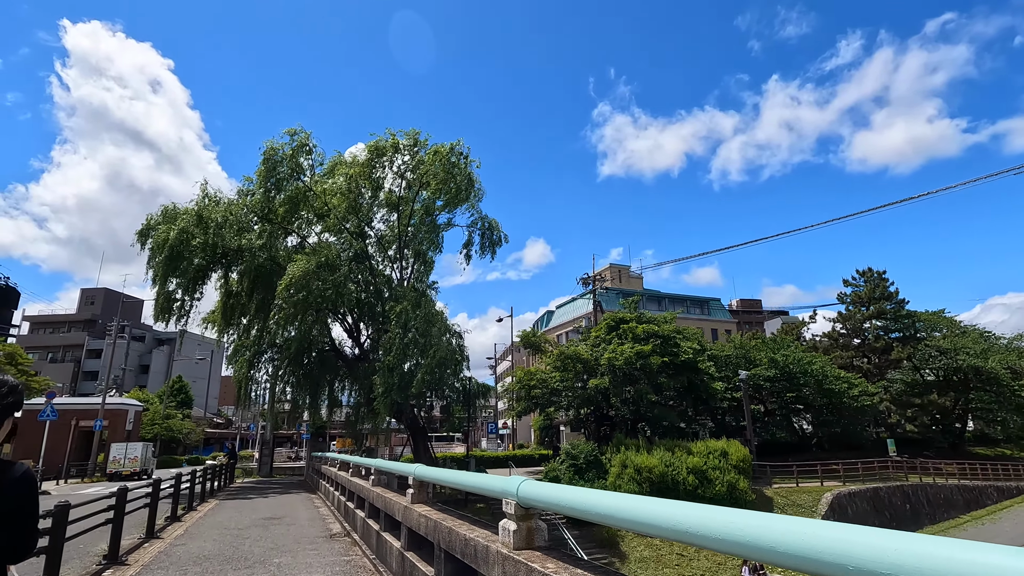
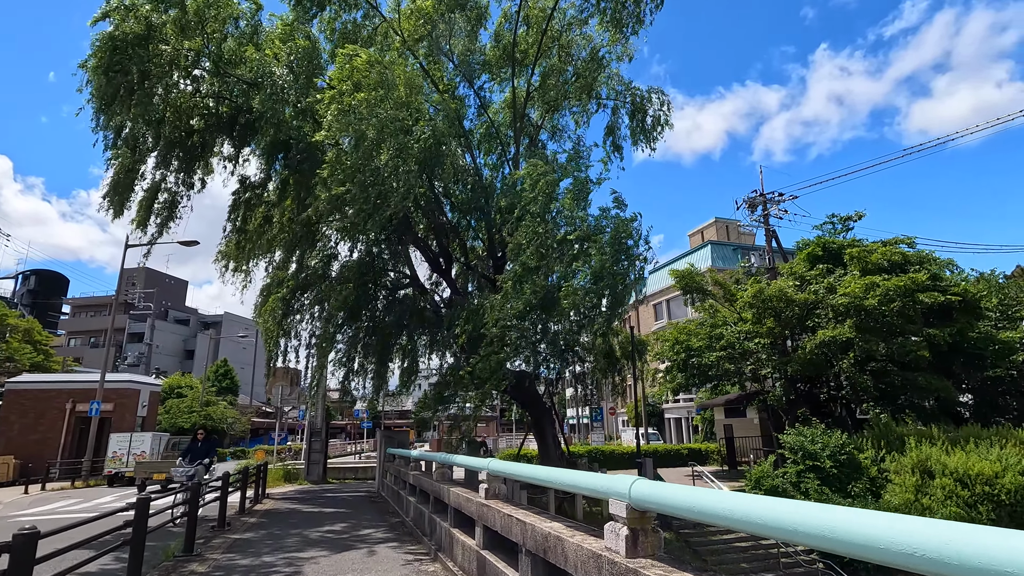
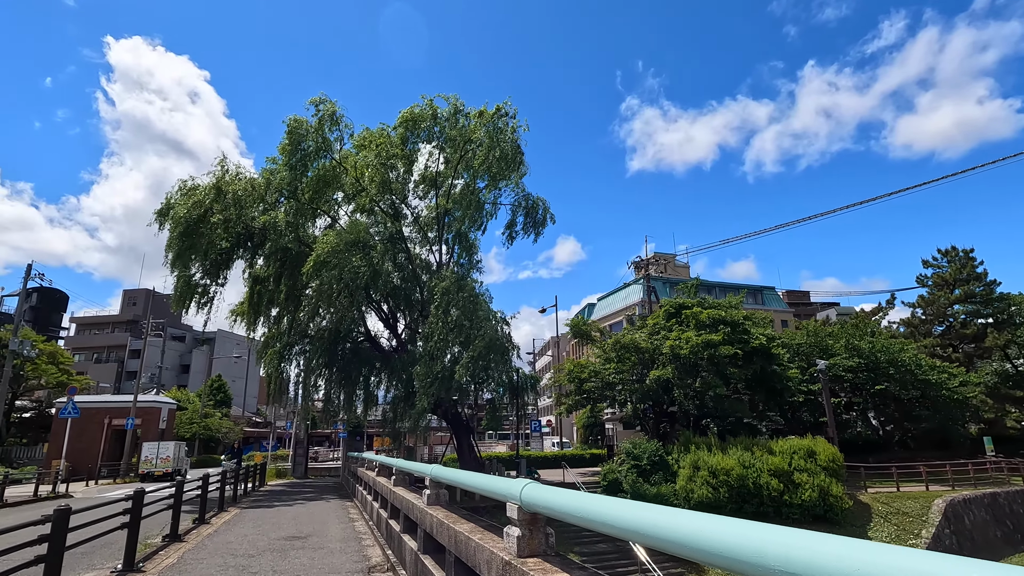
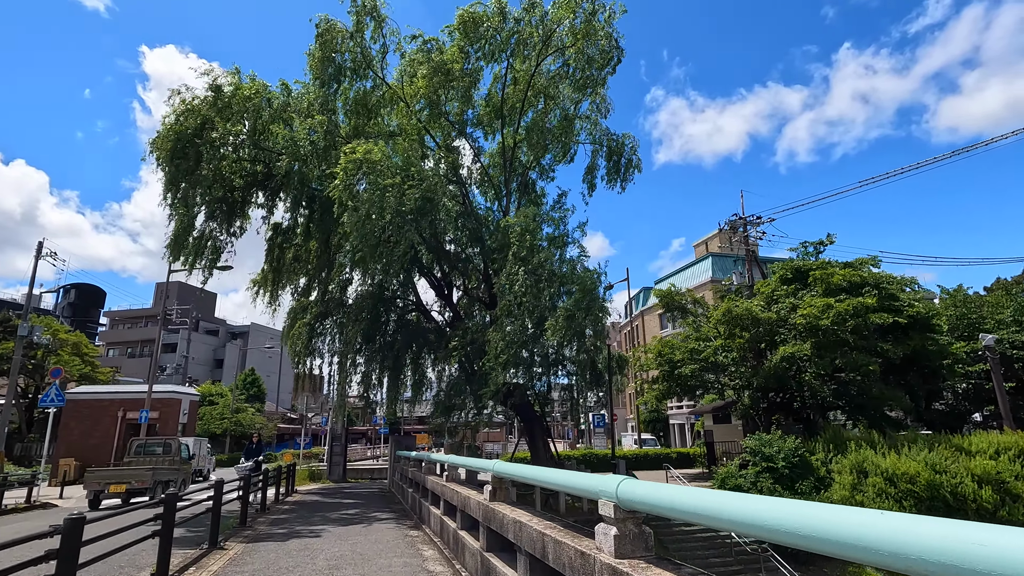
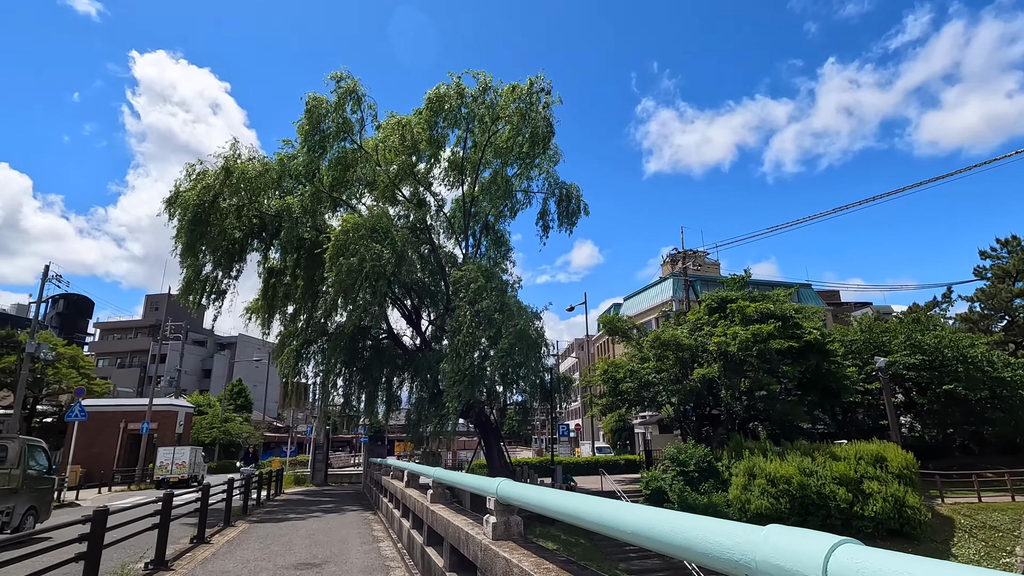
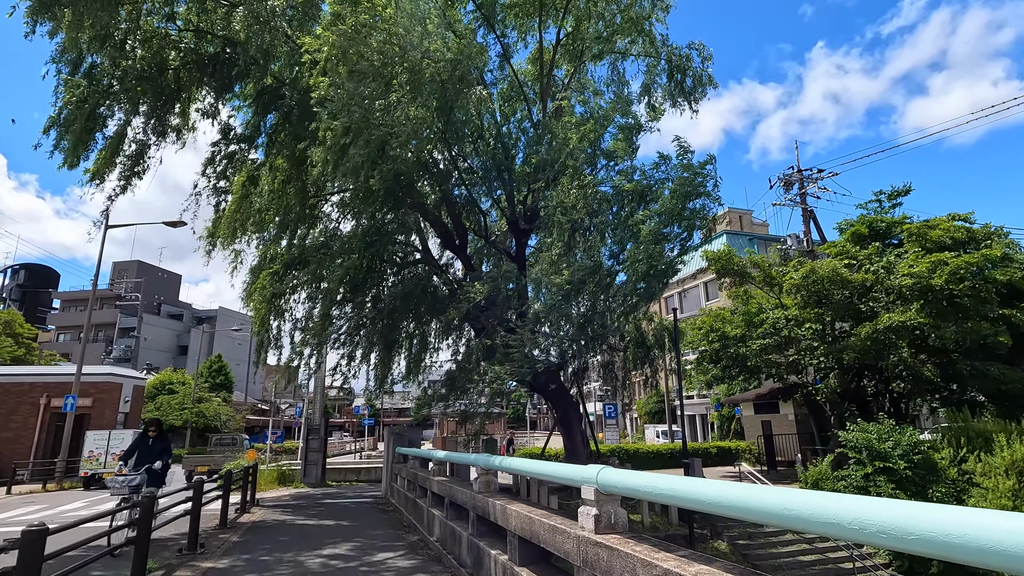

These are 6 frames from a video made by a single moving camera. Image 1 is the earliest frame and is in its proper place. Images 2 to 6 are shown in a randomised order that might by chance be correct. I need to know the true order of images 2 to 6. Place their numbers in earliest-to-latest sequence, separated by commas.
3, 5, 4, 2, 6
